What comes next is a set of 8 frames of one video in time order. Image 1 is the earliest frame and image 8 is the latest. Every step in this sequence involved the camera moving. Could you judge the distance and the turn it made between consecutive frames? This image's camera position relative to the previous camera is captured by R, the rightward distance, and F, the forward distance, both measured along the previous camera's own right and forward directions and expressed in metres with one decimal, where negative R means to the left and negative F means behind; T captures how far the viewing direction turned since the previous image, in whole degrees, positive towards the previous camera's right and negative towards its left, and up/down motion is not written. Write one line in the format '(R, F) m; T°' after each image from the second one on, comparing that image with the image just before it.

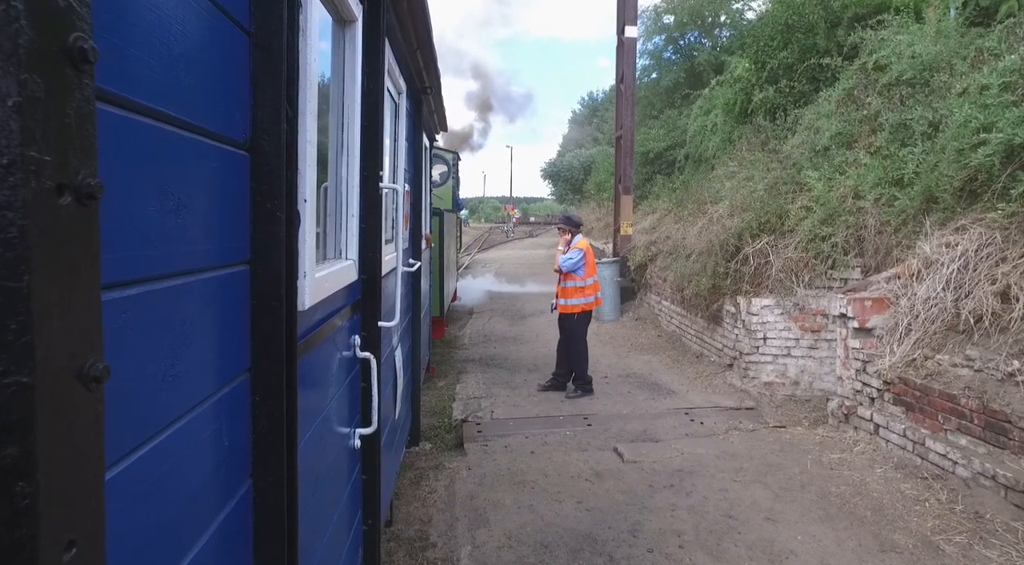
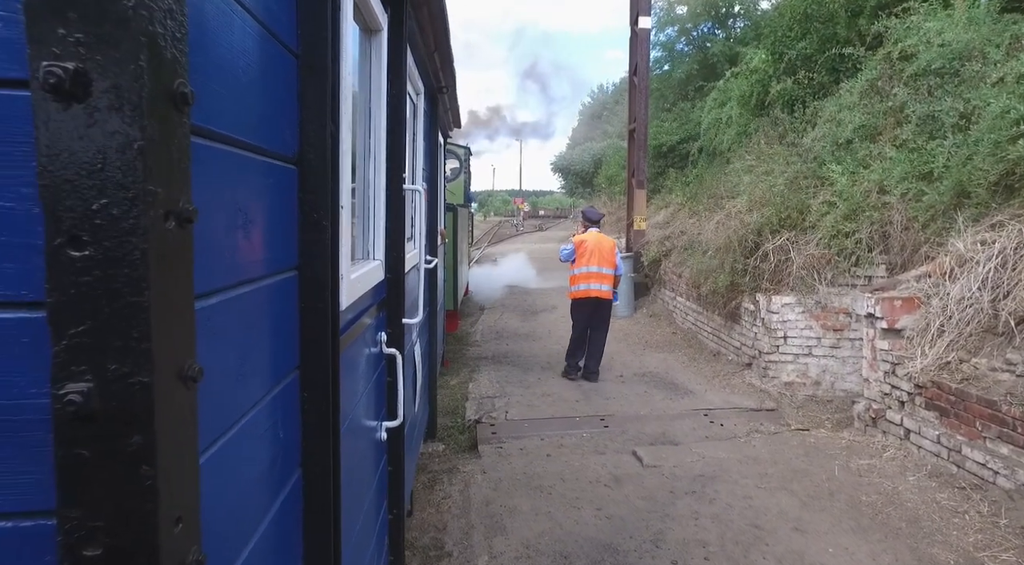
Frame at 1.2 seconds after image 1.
(0.0, +0.1) m; -1°
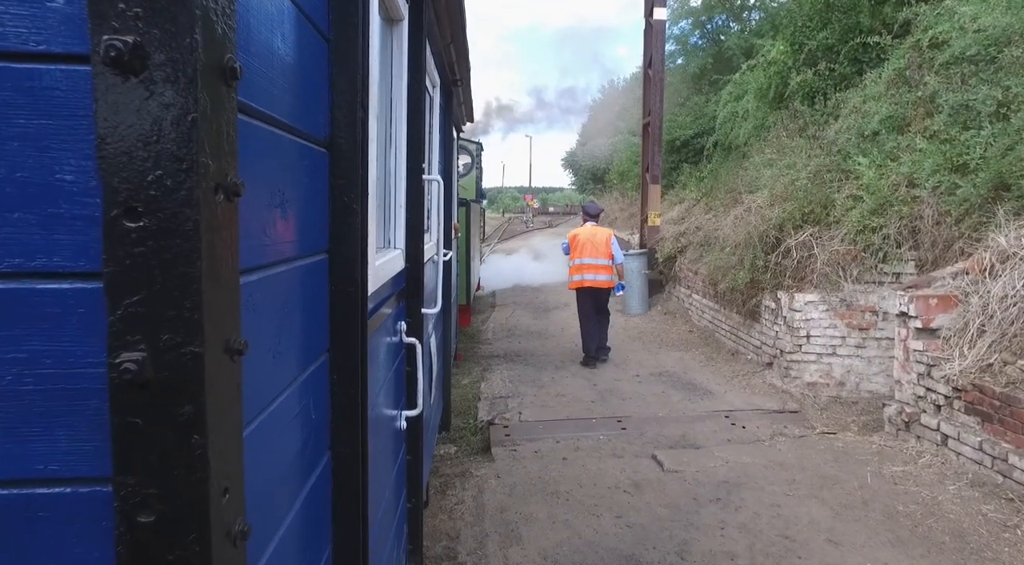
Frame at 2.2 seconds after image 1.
(0.0, +0.2) m; -1°
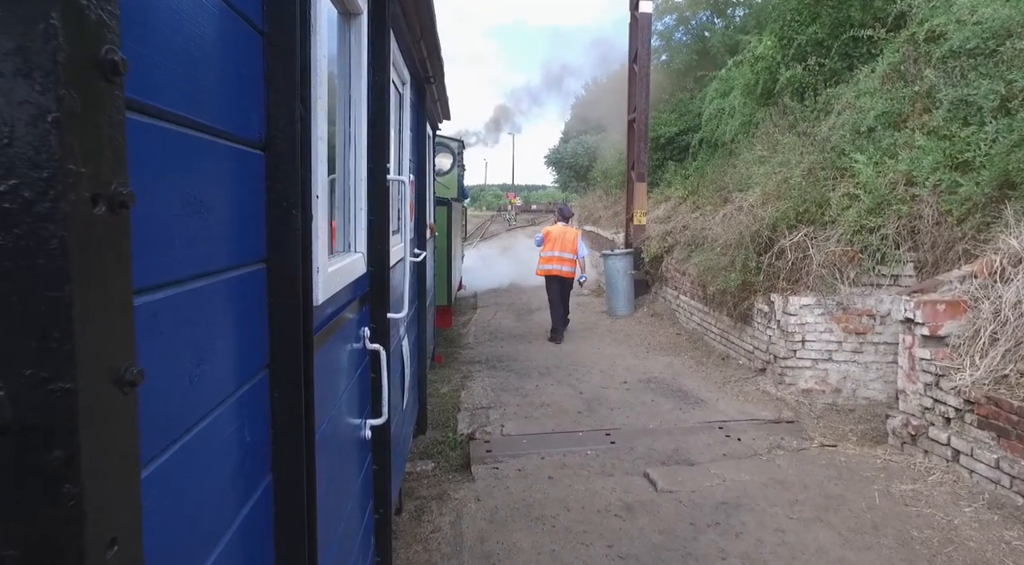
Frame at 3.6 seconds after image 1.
(0.0, +0.3) m; +1°
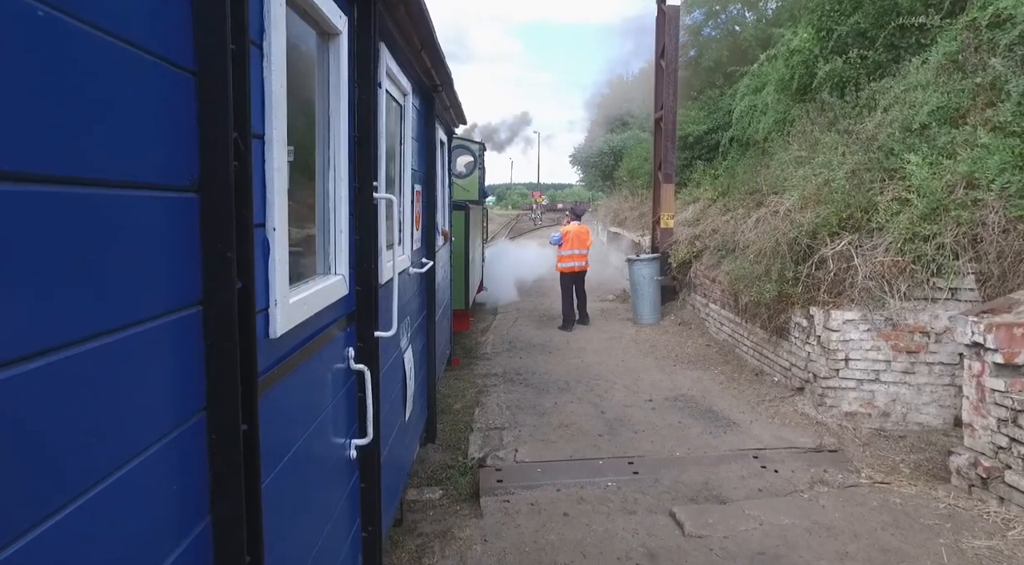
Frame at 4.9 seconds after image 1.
(+0.1, +0.4) m; -2°
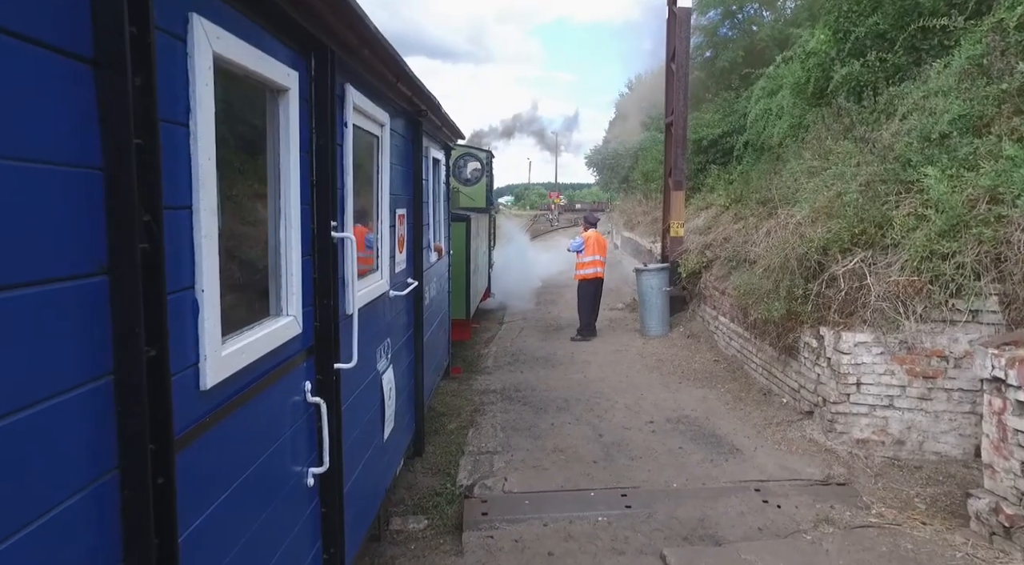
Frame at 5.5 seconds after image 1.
(+0.2, +0.2) m; -2°
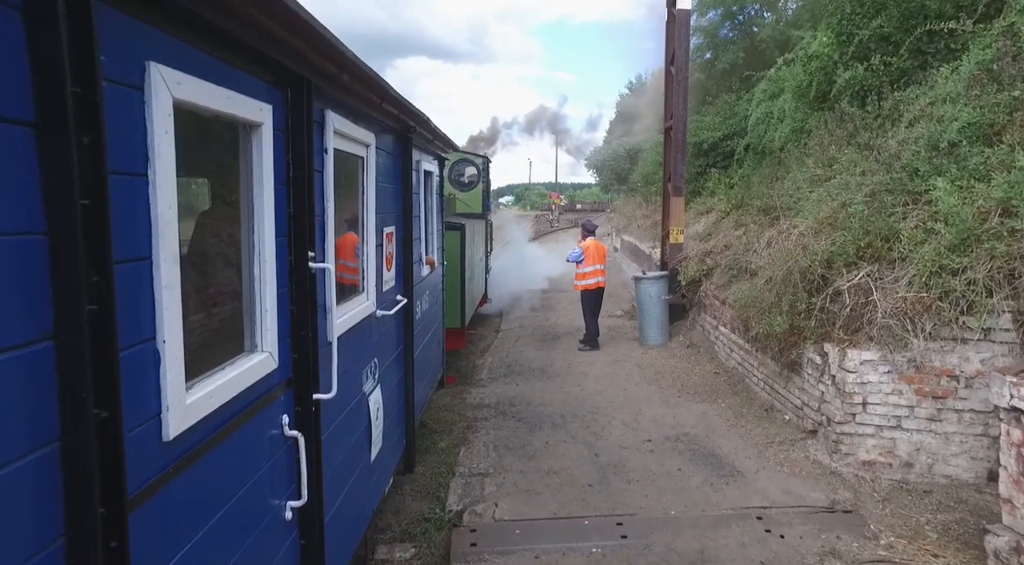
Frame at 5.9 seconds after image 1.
(+0.1, +0.2) m; 0°
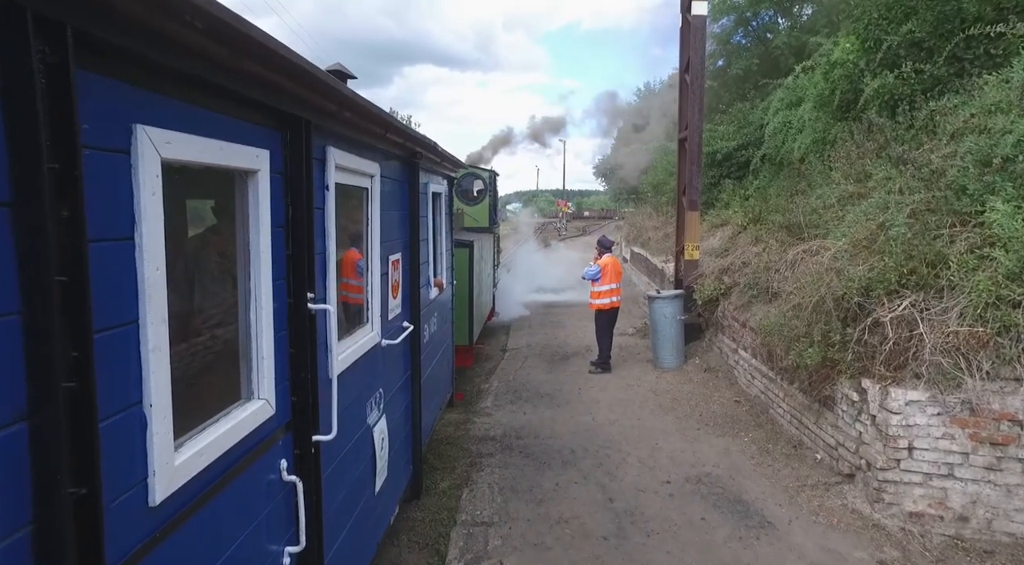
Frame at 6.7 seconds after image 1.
(0.0, +0.5) m; -1°
